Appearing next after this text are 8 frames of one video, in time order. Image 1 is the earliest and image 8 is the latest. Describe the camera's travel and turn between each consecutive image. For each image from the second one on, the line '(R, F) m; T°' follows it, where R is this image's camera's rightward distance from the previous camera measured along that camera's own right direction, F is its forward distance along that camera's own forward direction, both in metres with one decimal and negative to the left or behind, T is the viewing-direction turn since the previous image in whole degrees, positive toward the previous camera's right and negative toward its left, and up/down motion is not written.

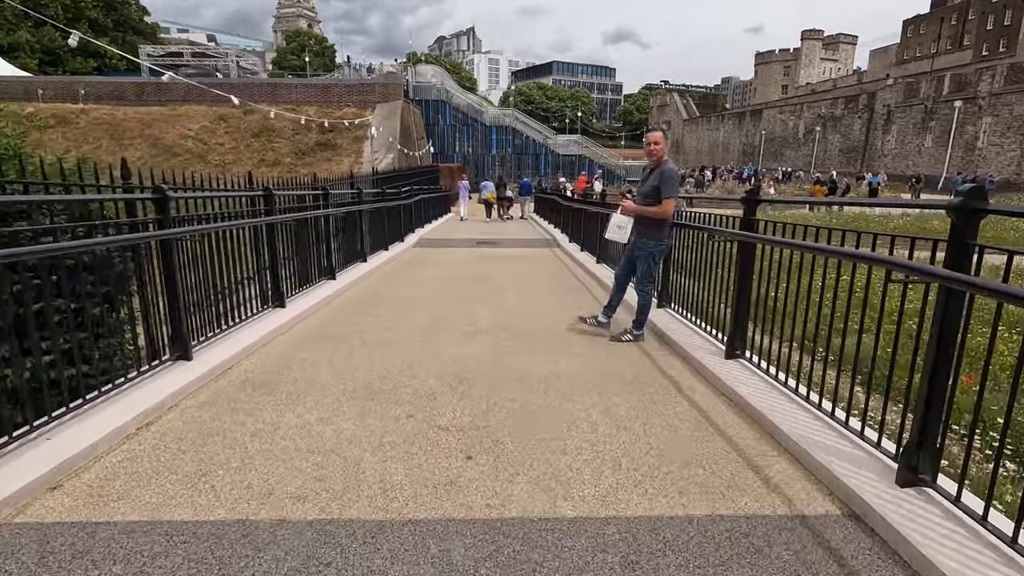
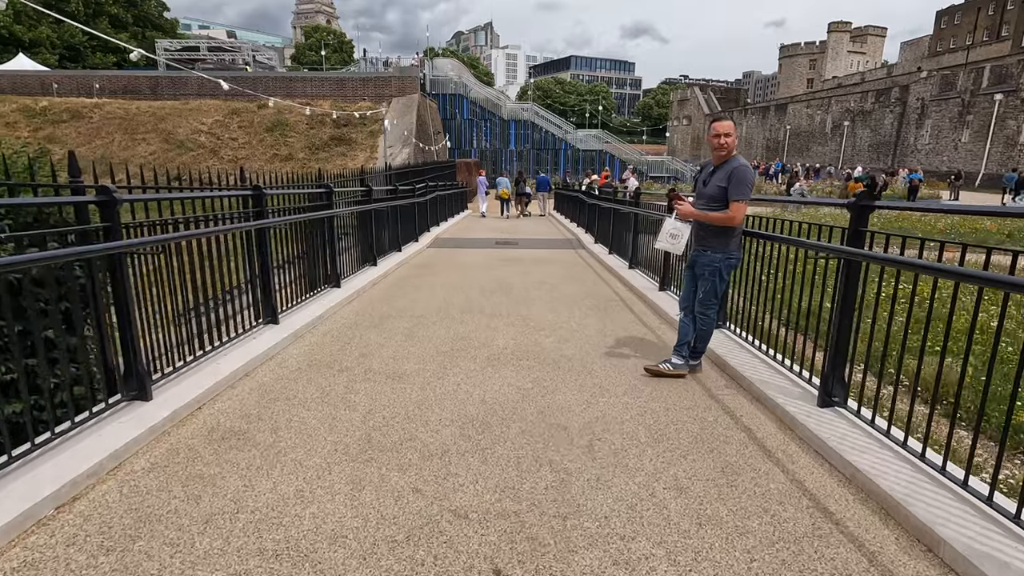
(-0.1, +0.8) m; -2°
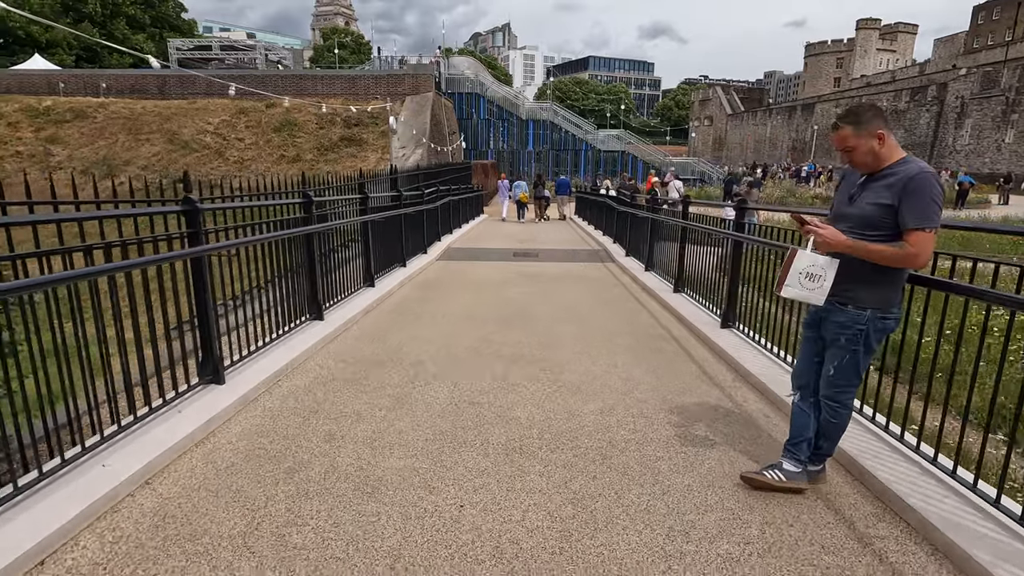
(-0.1, +1.3) m; -2°
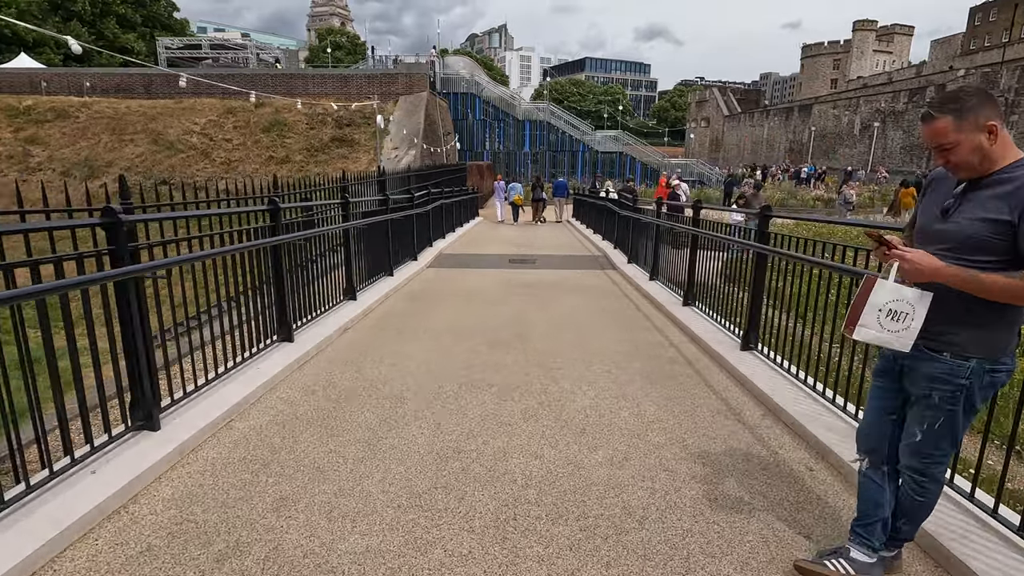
(0.0, +0.6) m; 0°
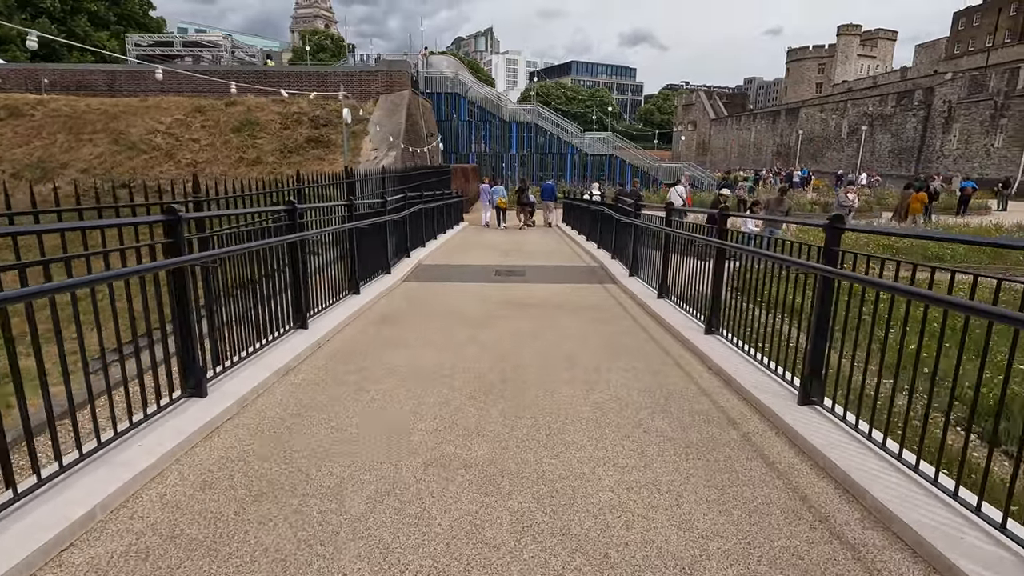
(0.0, +1.1) m; +1°
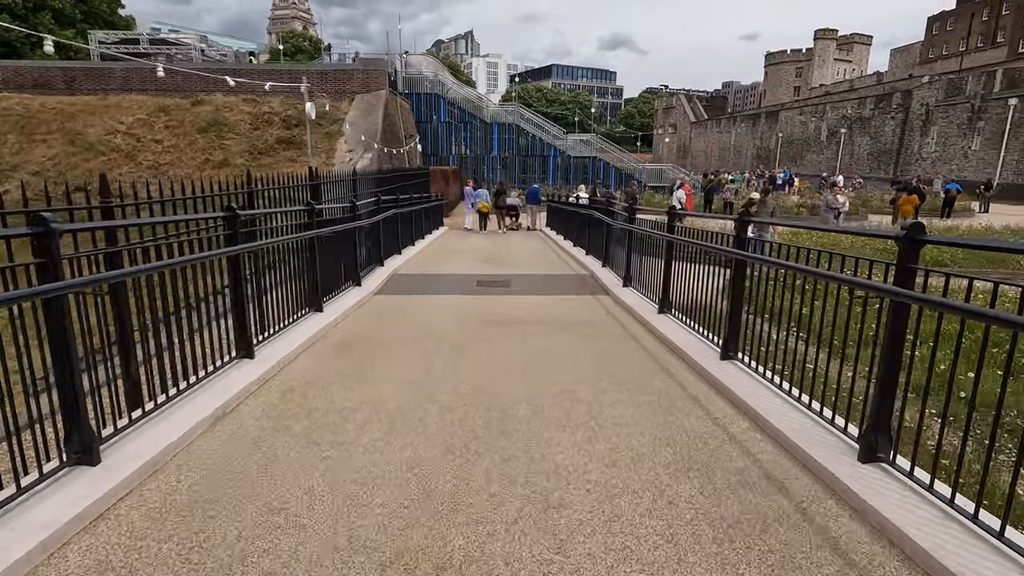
(0.0, +0.8) m; +2°
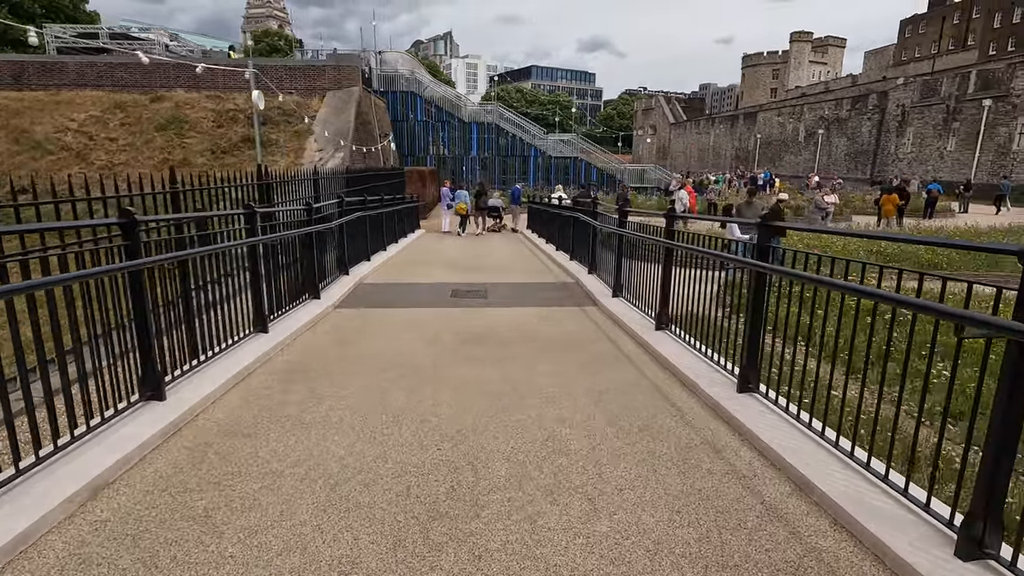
(0.0, +0.8) m; +2°
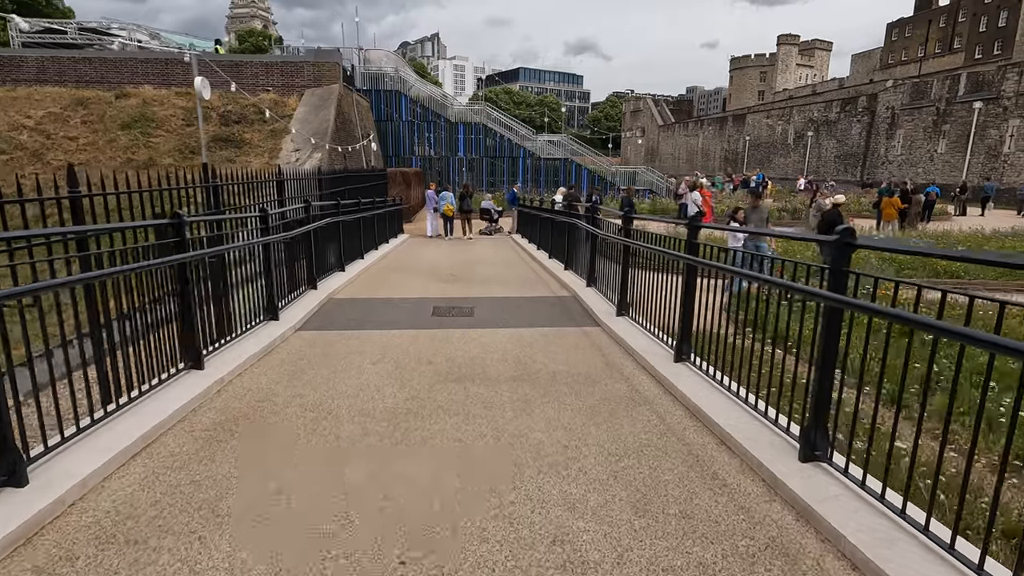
(0.0, +0.9) m; +1°
